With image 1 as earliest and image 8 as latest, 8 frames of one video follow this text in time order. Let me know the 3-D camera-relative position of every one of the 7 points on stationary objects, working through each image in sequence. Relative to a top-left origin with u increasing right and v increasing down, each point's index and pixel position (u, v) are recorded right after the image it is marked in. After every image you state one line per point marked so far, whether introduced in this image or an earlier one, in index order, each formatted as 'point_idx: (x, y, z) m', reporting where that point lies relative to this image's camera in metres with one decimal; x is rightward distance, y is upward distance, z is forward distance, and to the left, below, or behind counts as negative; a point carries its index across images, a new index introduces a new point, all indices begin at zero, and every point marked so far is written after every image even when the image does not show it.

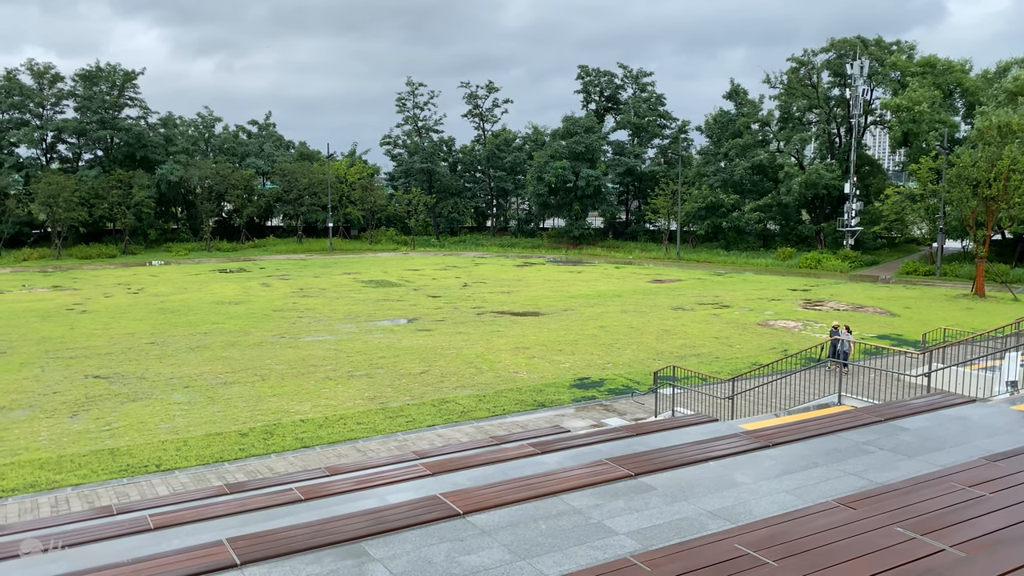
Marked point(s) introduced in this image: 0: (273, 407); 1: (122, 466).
0: (-3.2, -1.6, +11.2) m
1: (-4.1, -1.9, +8.9) m
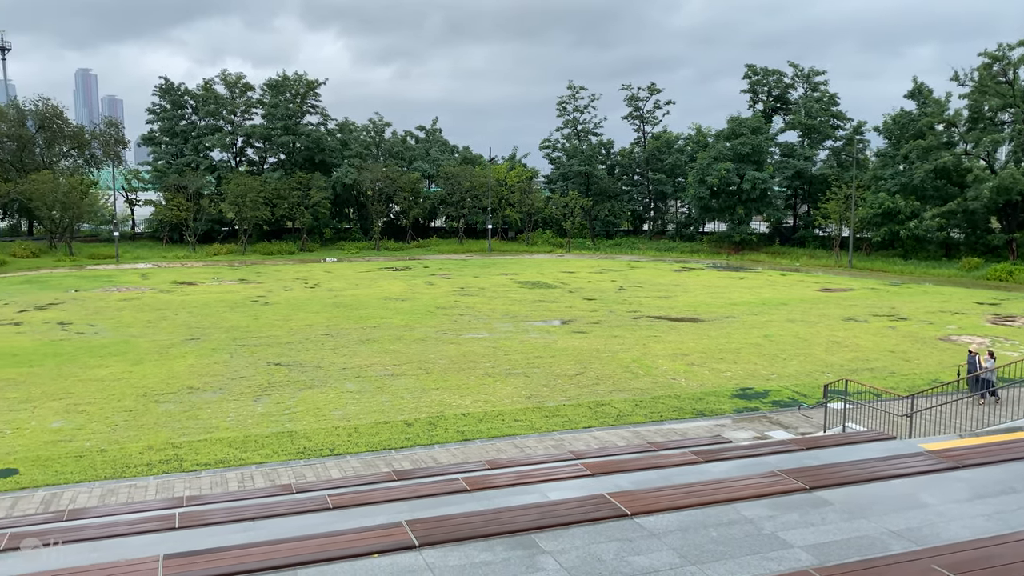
0: (-1.0, -1.5, +11.6) m
1: (-2.4, -1.8, +9.5) m
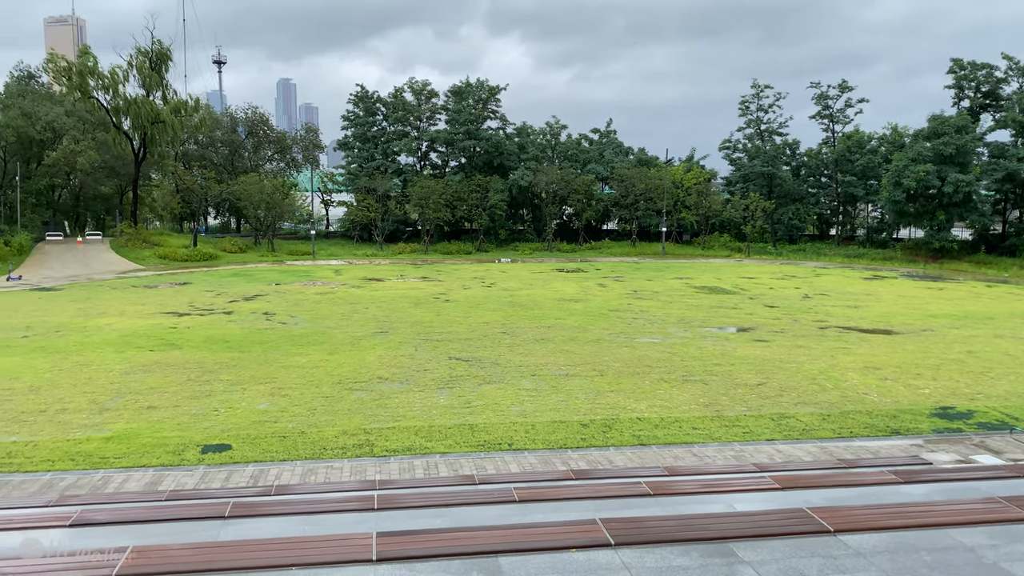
0: (+1.4, -1.6, +11.6) m
1: (-0.4, -1.8, +9.8) m
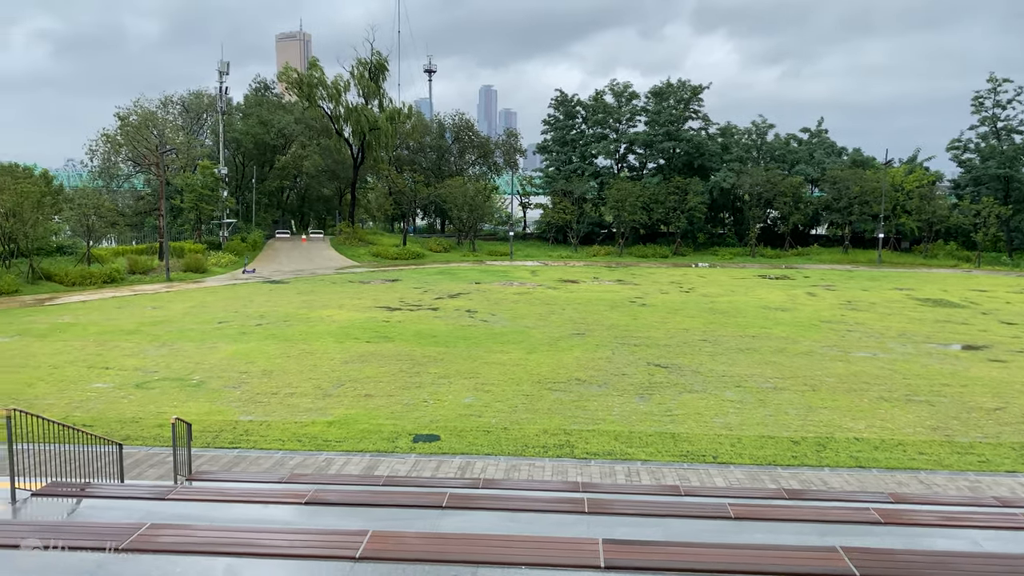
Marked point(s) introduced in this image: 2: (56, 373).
0: (+4.0, -1.7, +10.9) m
1: (+1.9, -1.8, +9.5) m
2: (-7.3, -1.4, +13.7) m
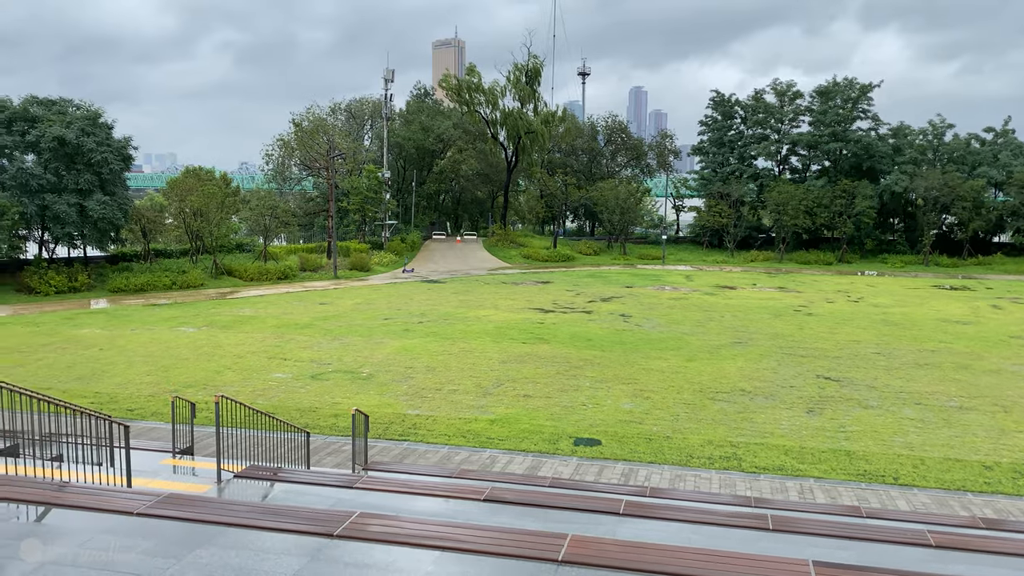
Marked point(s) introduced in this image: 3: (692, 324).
0: (+6.0, -1.8, +10.0) m
1: (+3.7, -1.9, +9.0) m
2: (-4.7, -1.3, +14.7) m
3: (+3.9, -0.8, +18.5) m
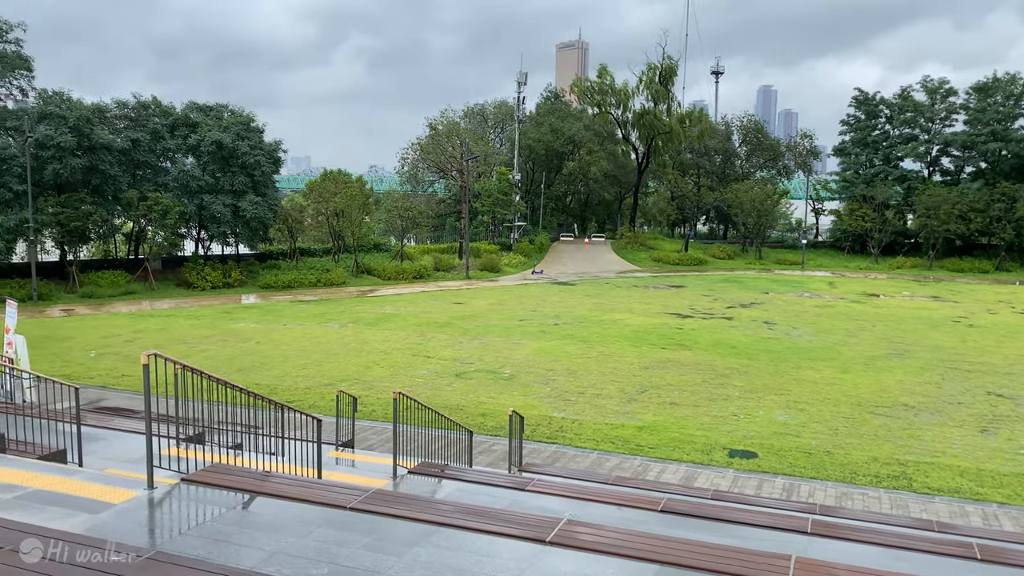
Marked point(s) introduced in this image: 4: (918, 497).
0: (+7.7, -2.0, +9.0) m
1: (+5.3, -2.0, +8.3) m
2: (-2.2, -1.3, +15.2) m
3: (+6.8, -0.9, +17.7) m
4: (+4.0, -2.0, +8.3) m
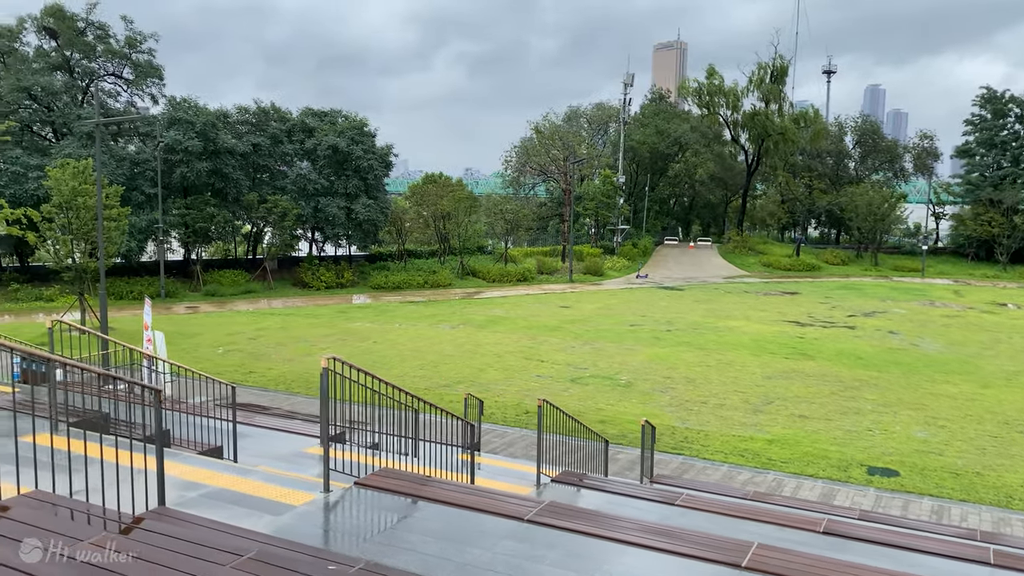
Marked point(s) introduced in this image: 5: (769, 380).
0: (+9.0, -2.2, +8.0) m
1: (+6.5, -2.2, +7.6) m
2: (-0.2, -1.3, +15.2) m
3: (+9.1, -1.1, +16.7) m
4: (+5.2, -2.2, +7.7) m
5: (+4.1, -1.5, +13.5) m
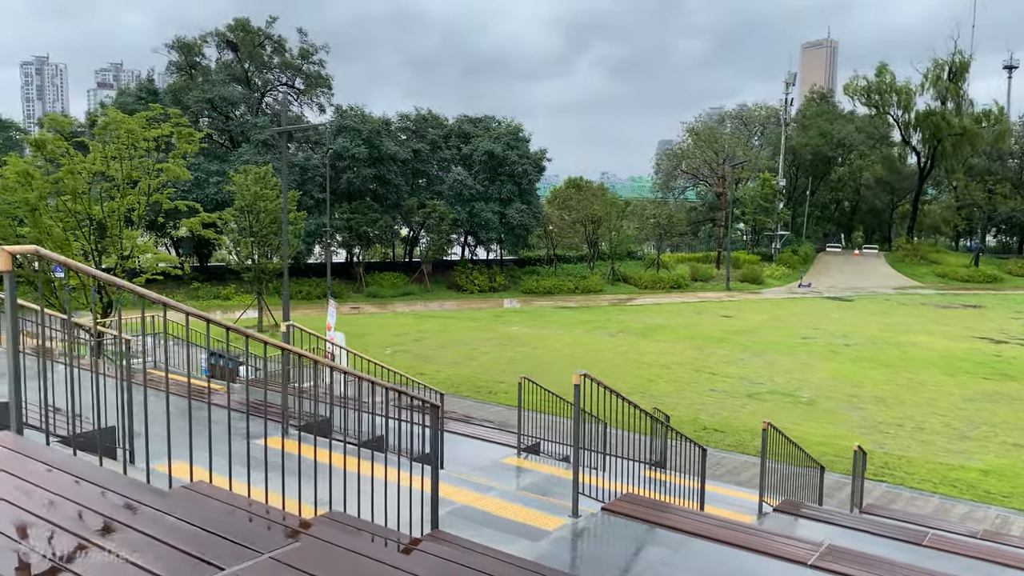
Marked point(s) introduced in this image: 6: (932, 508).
0: (+10.6, -2.4, +6.1) m
1: (+8.1, -2.4, +6.1) m
2: (+2.7, -1.5, +14.7) m
3: (+12.1, -1.4, +14.7) m
4: (+6.8, -2.3, +6.5) m
5: (+6.7, -1.7, +12.4) m
6: (+4.1, -2.1, +8.3) m
